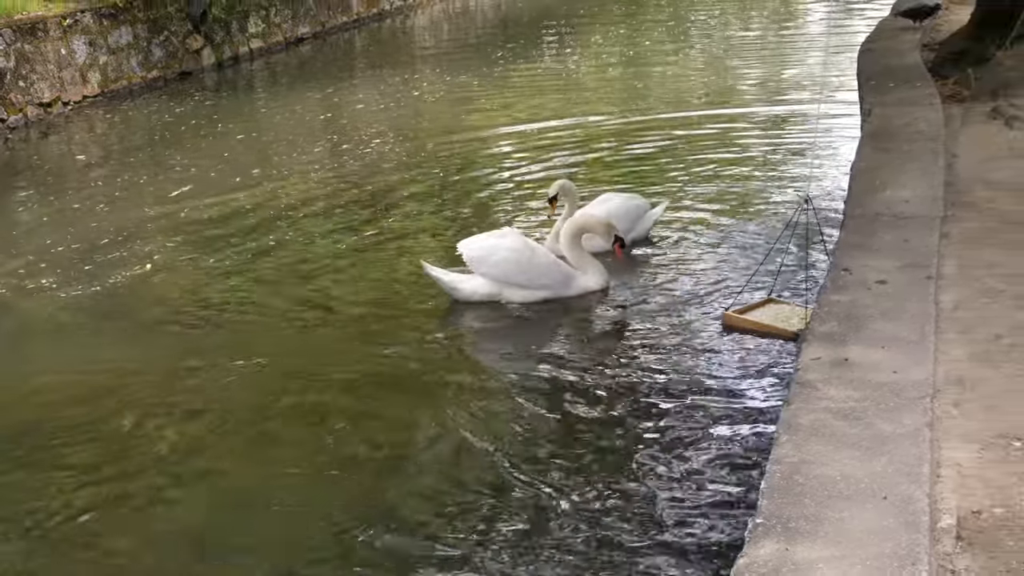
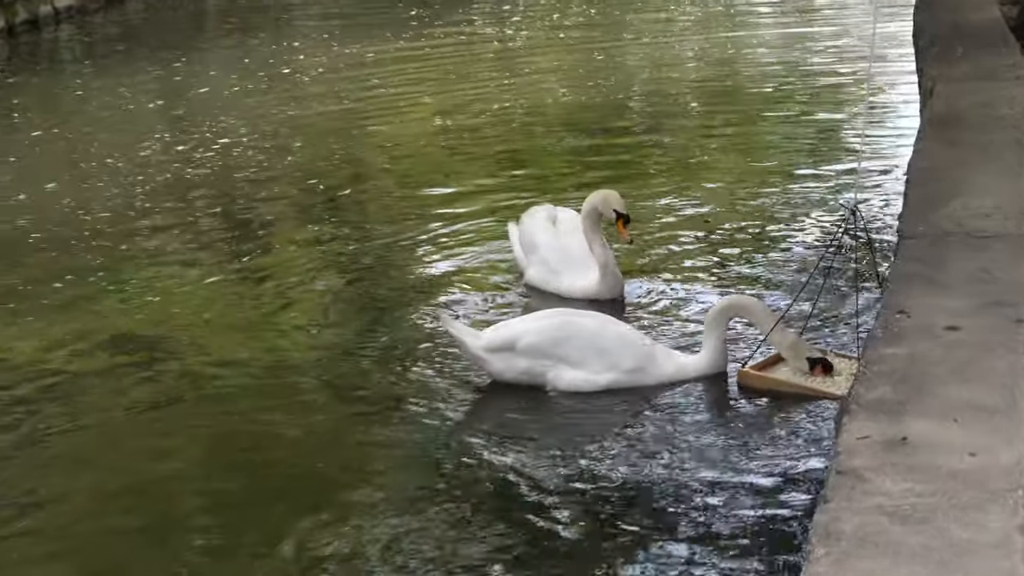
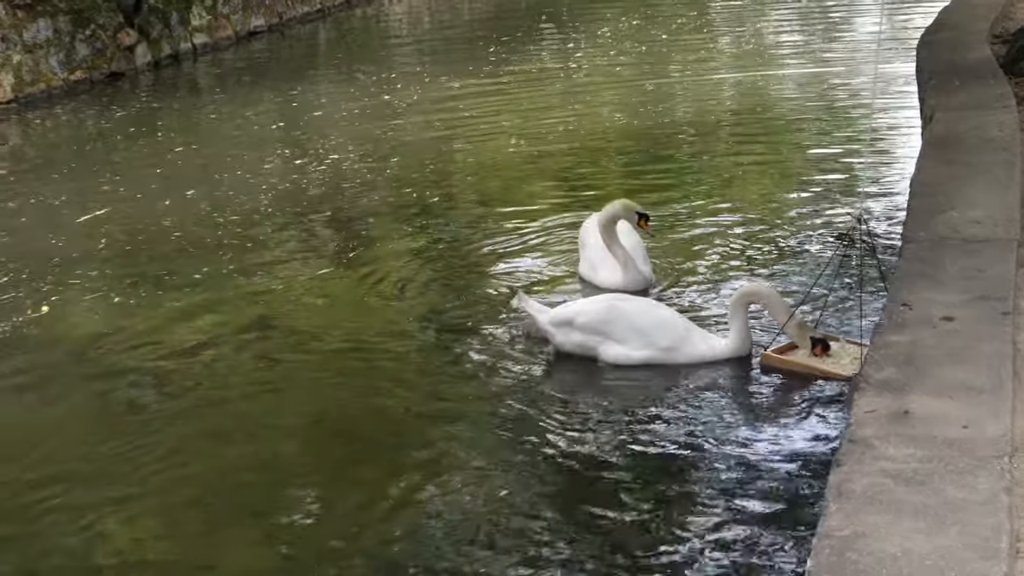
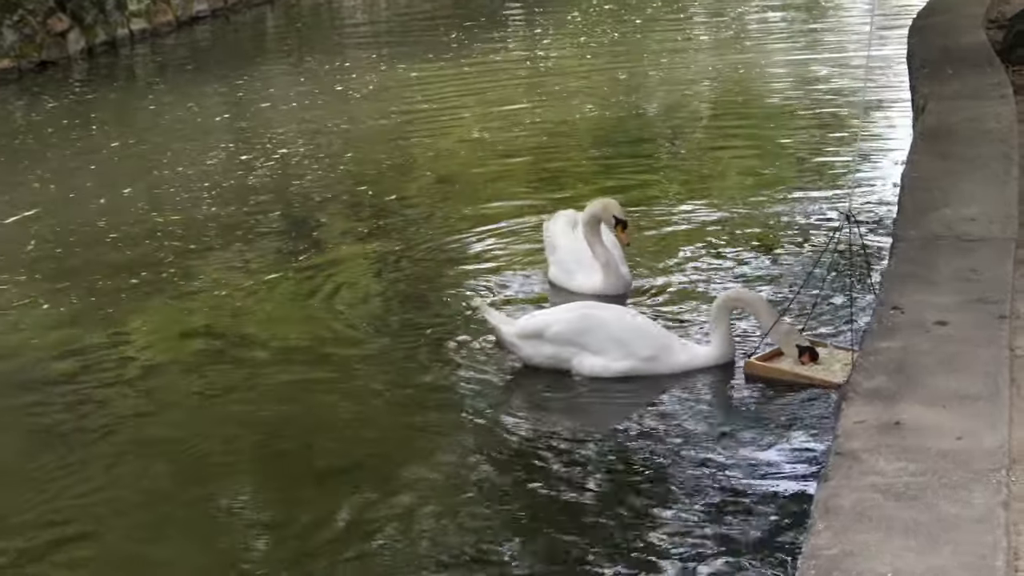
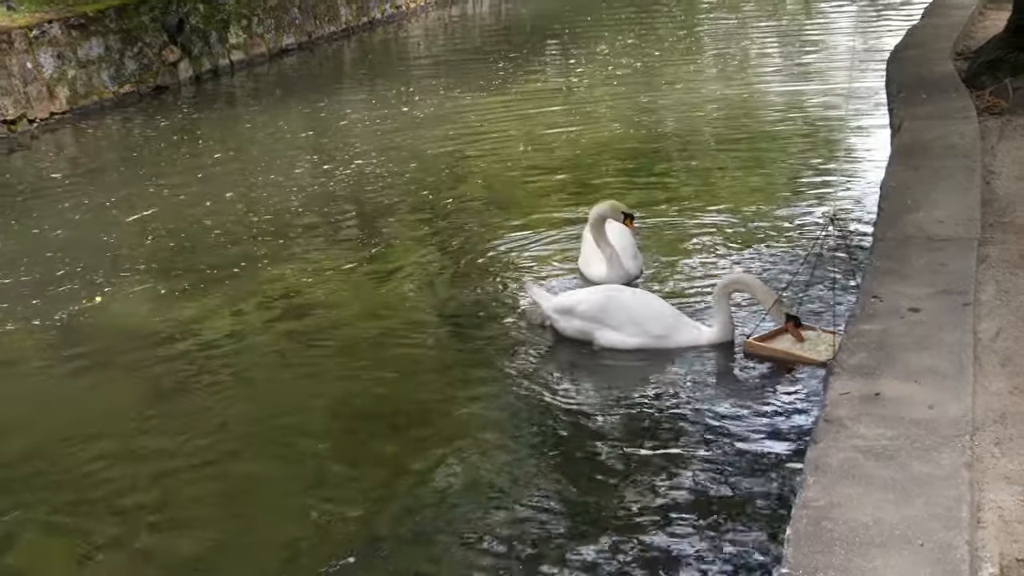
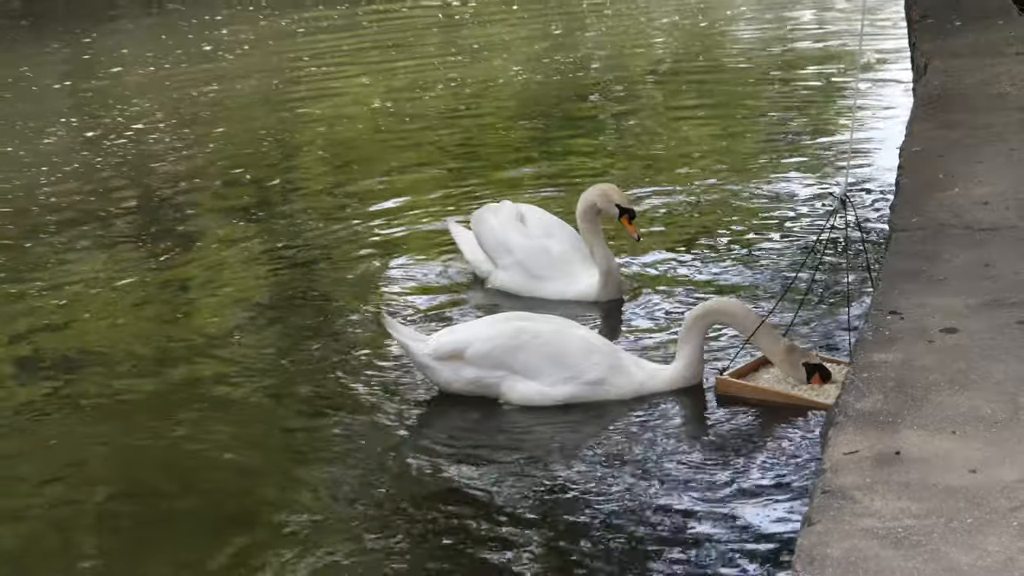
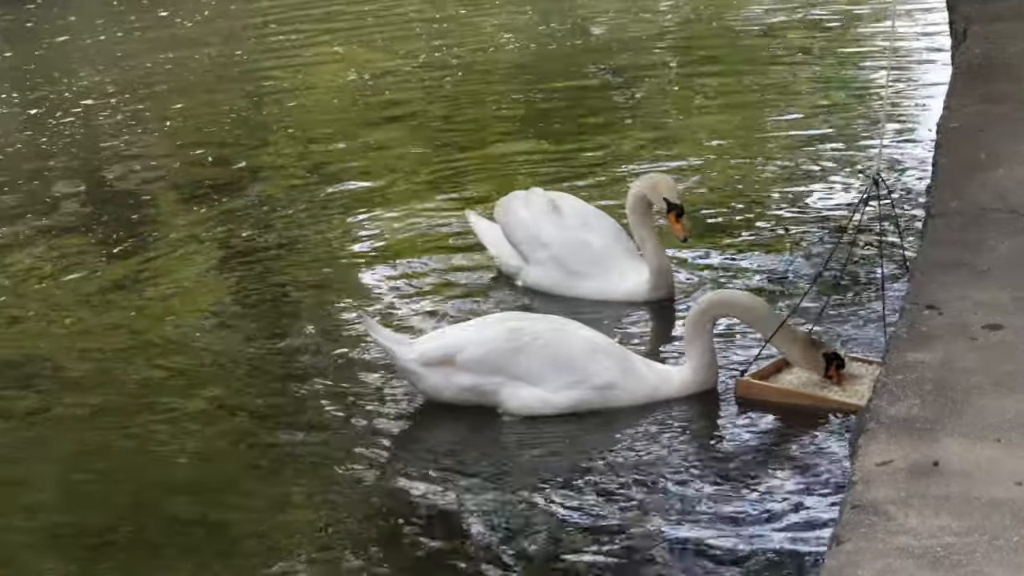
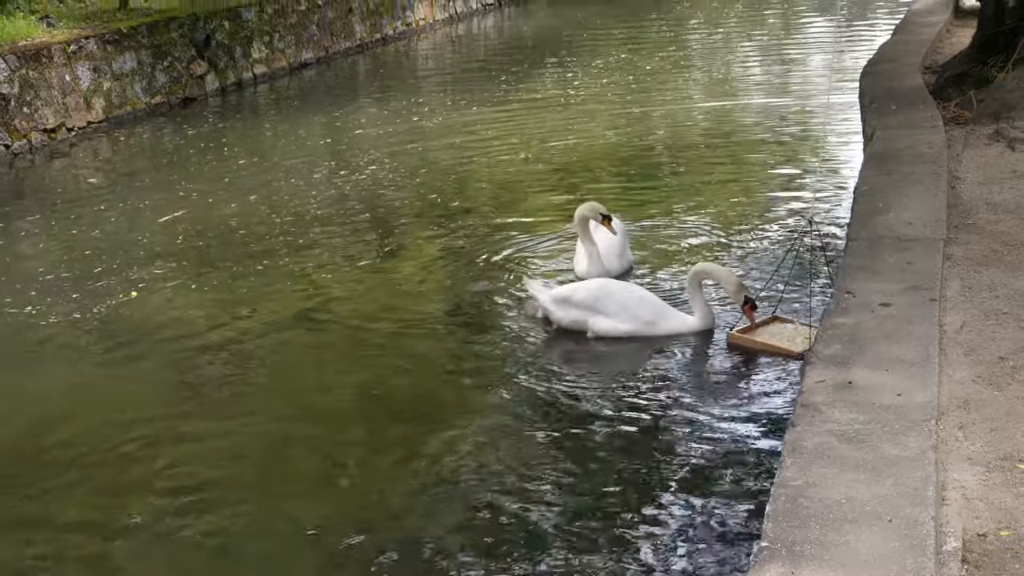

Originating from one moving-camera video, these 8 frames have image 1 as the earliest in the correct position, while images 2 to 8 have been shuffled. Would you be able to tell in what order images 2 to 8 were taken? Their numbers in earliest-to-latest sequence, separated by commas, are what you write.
8, 5, 3, 4, 2, 6, 7
